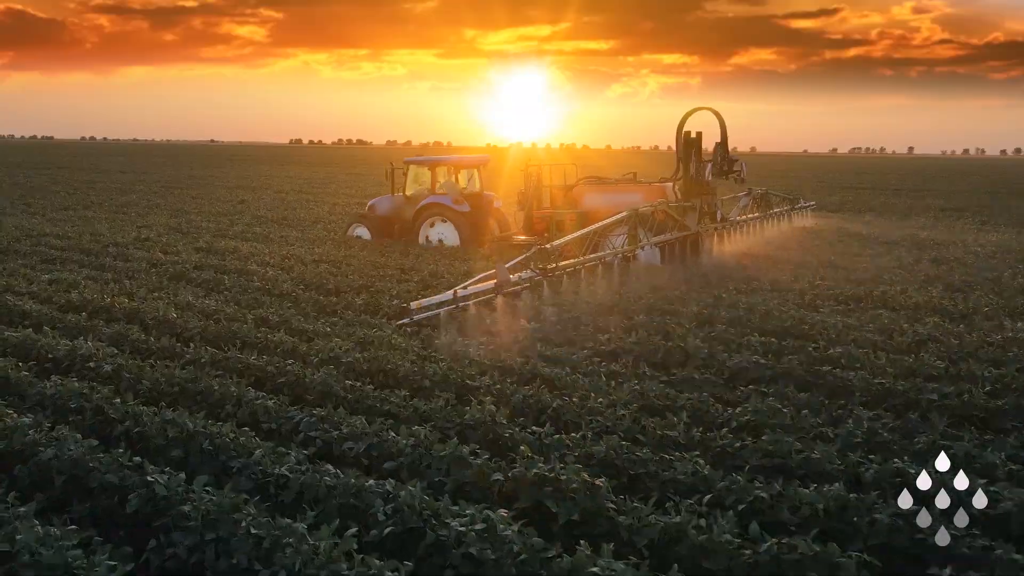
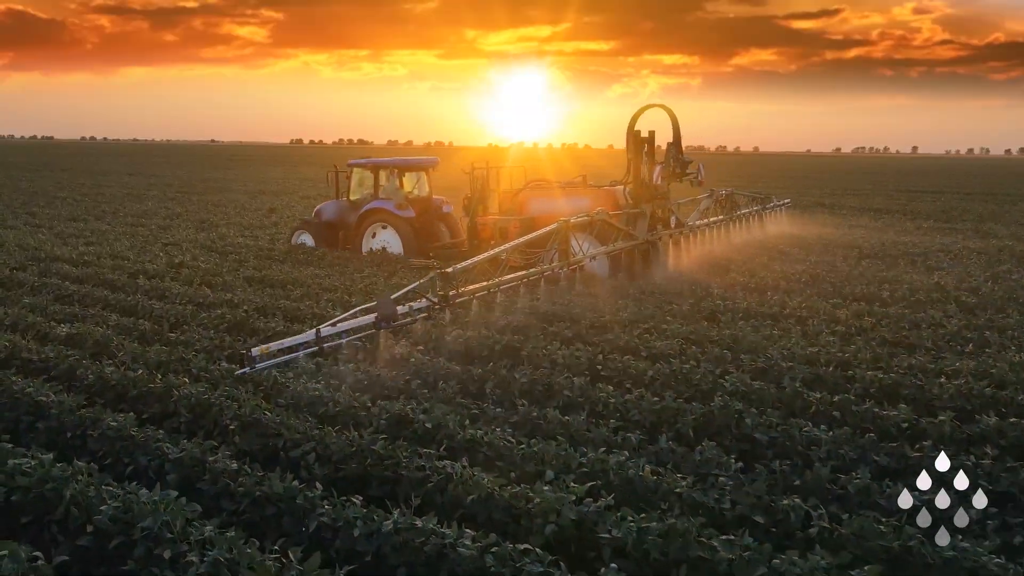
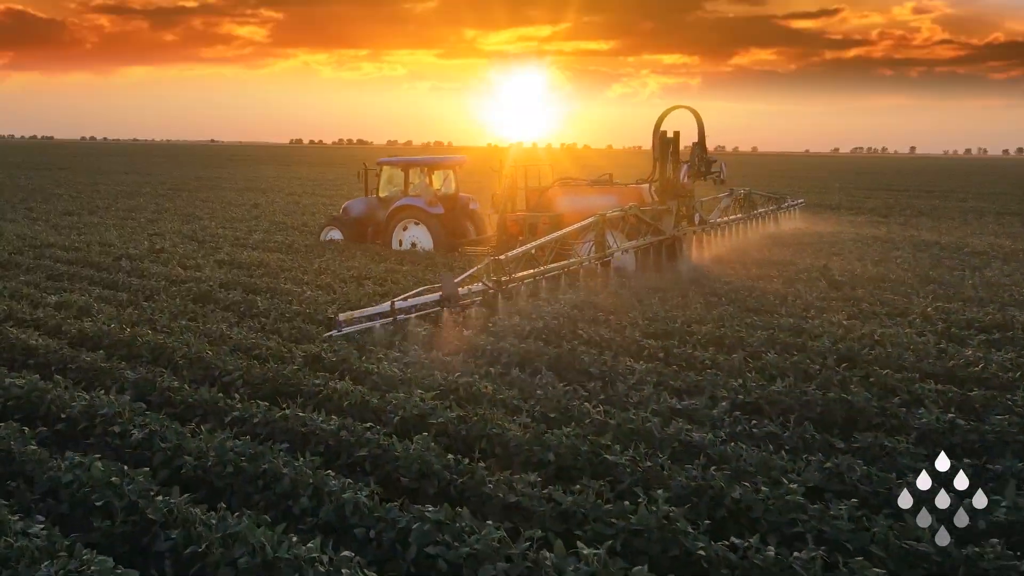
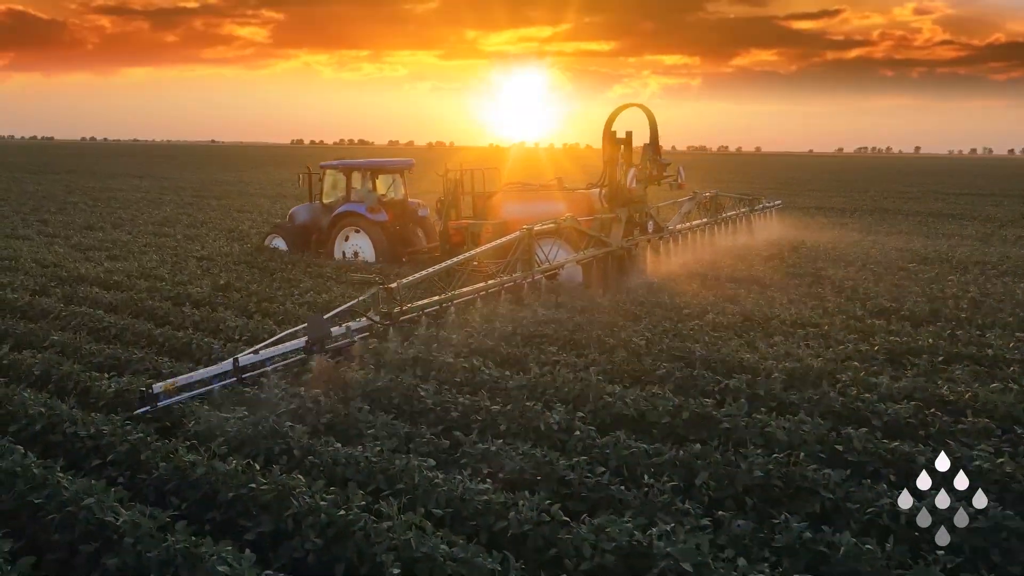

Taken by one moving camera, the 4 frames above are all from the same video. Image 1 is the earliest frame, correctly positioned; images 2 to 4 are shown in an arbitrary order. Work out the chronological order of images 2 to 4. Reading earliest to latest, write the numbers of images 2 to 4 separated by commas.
3, 2, 4
